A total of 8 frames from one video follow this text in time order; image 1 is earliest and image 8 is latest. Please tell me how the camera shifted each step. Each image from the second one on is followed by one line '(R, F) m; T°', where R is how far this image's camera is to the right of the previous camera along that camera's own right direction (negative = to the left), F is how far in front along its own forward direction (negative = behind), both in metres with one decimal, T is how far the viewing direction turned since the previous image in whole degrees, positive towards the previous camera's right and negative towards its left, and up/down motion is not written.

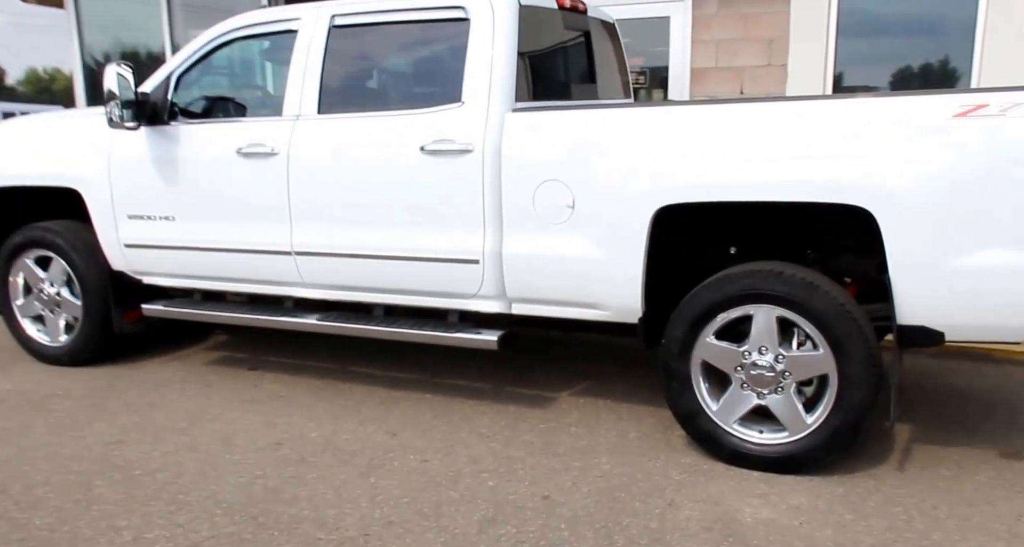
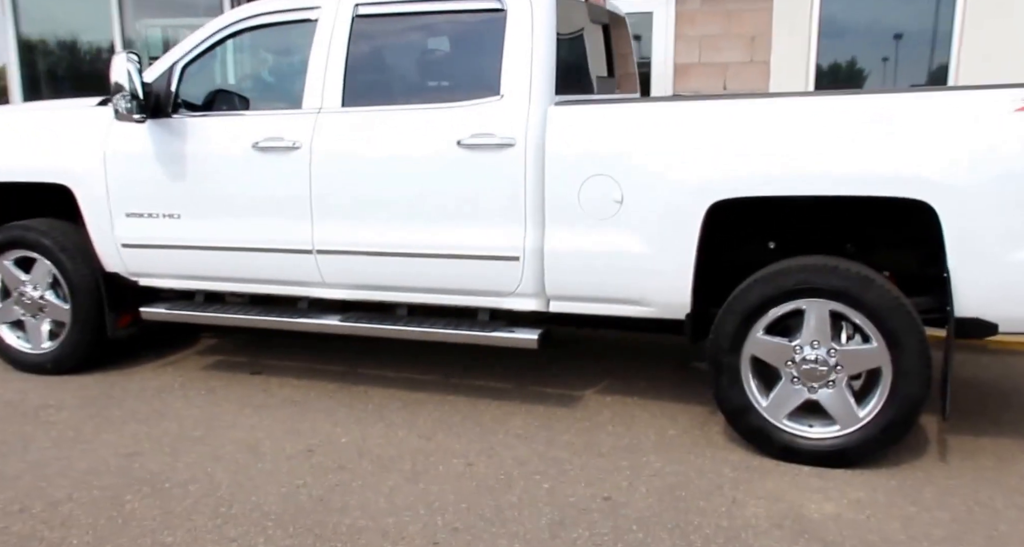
(-0.4, +0.1) m; +4°
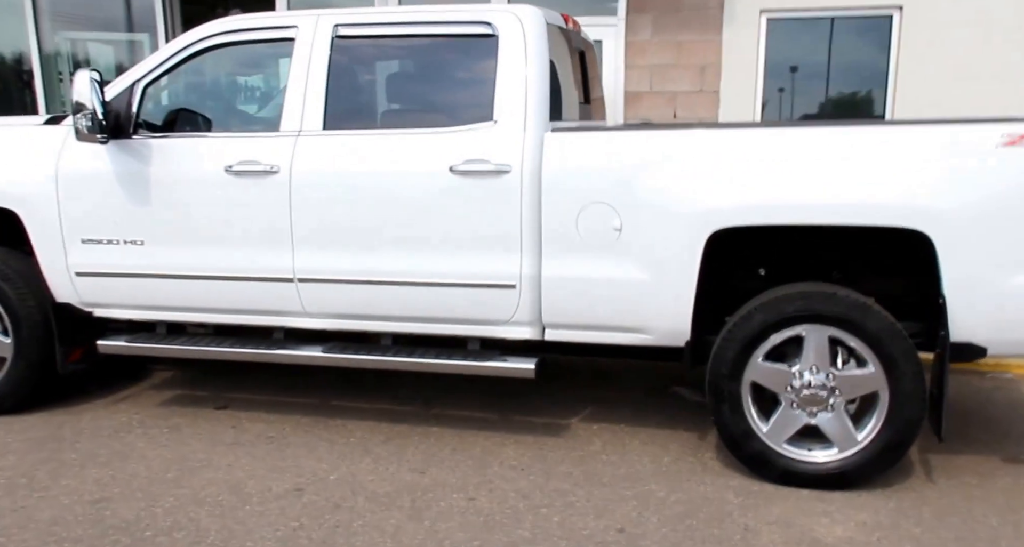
(-0.3, +0.1) m; +5°
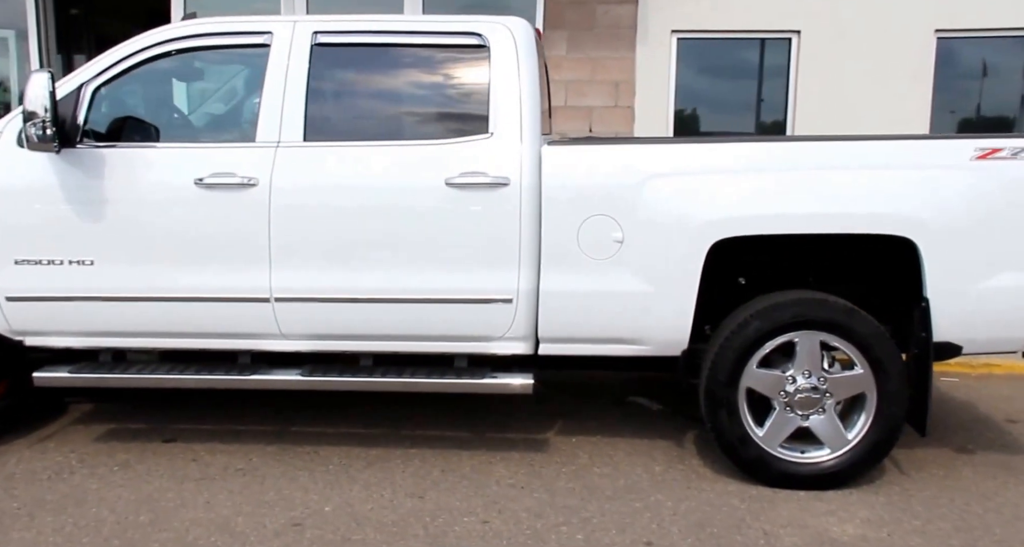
(-0.5, +0.1) m; +9°
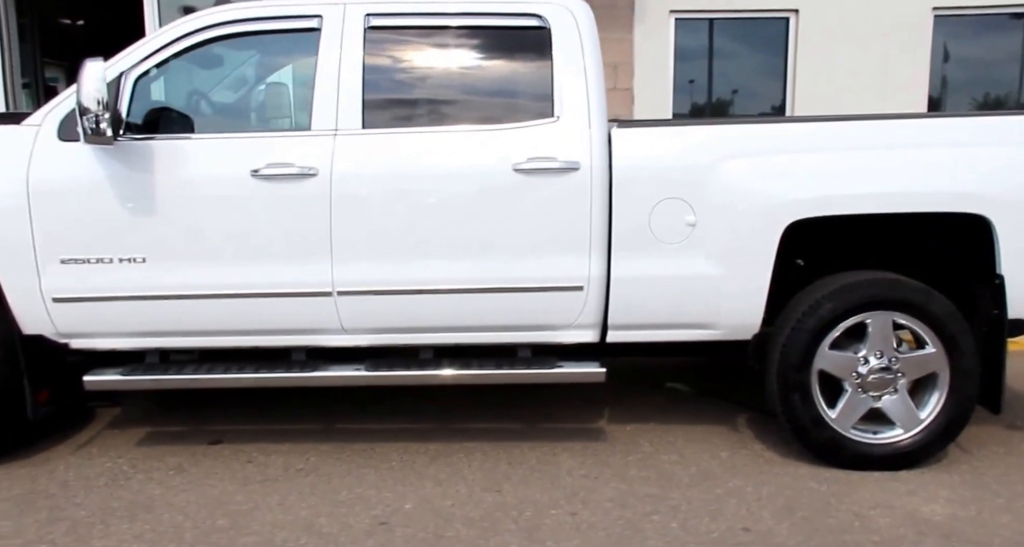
(-0.4, +0.1) m; +2°
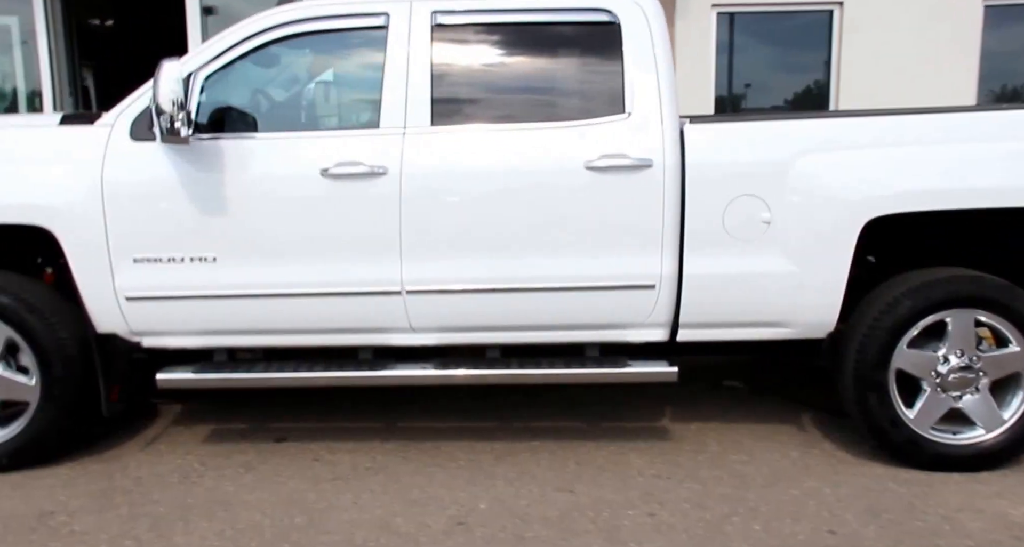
(-0.2, 0.0) m; -2°
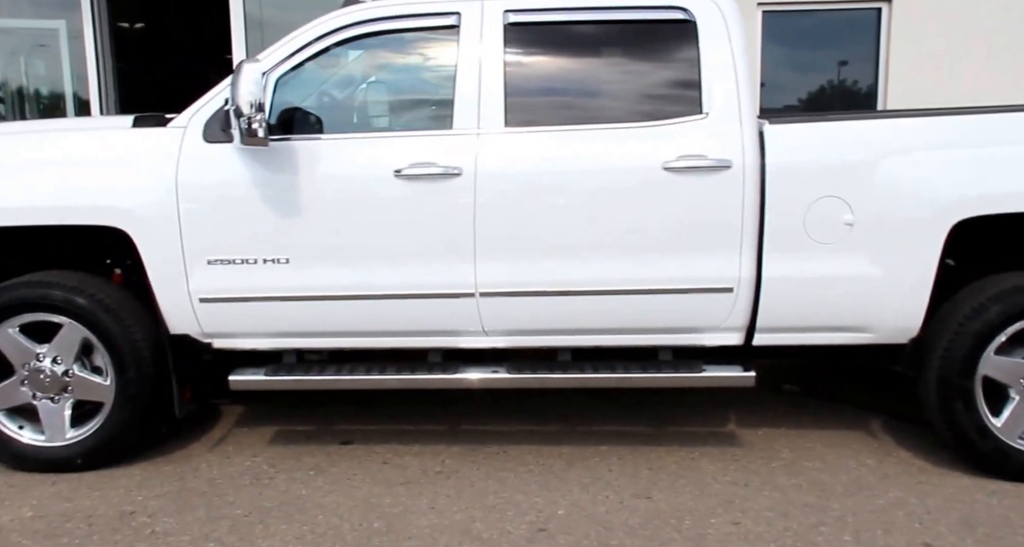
(-0.2, 0.0) m; -2°
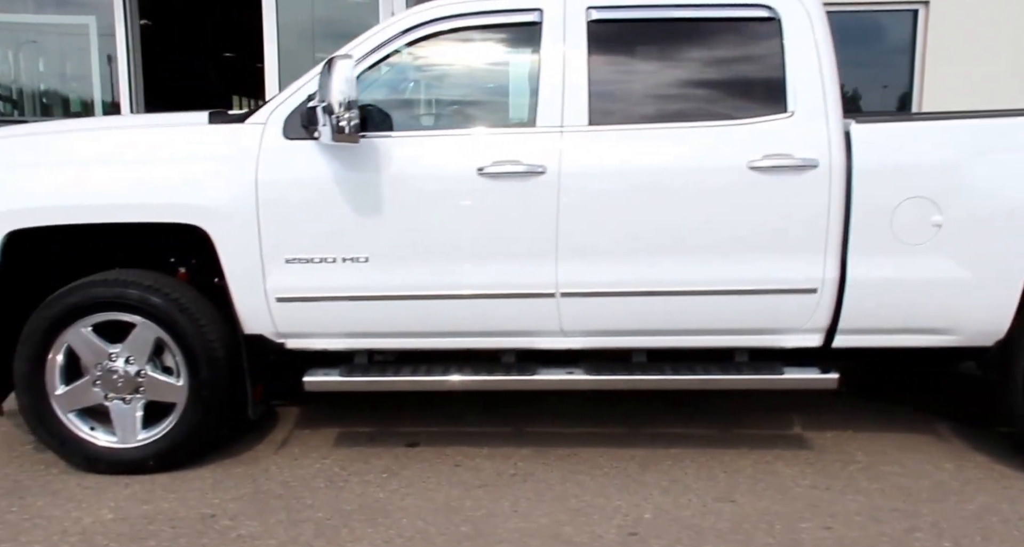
(-0.4, 0.0) m; 0°
